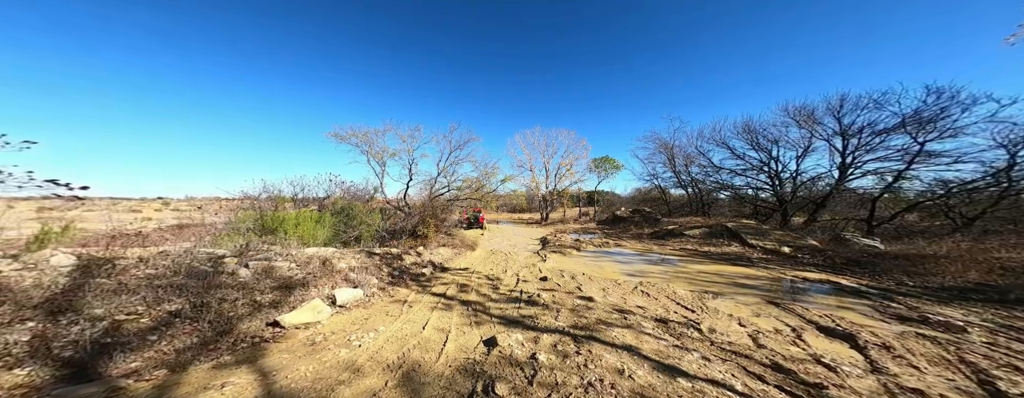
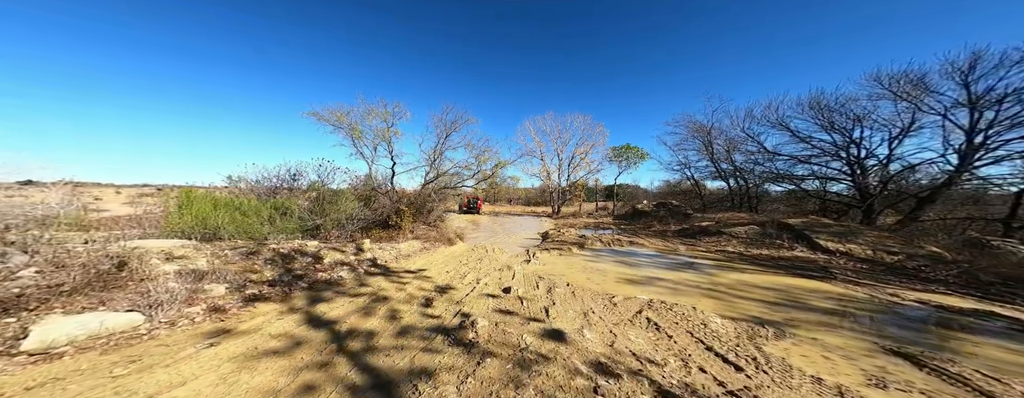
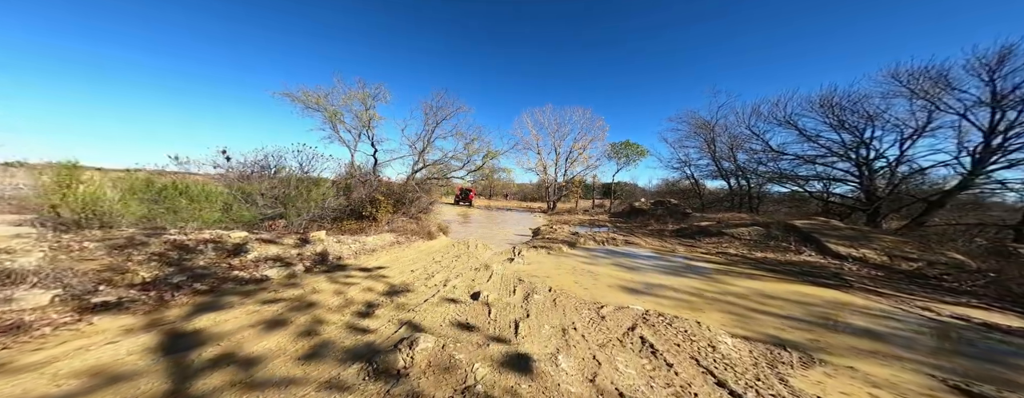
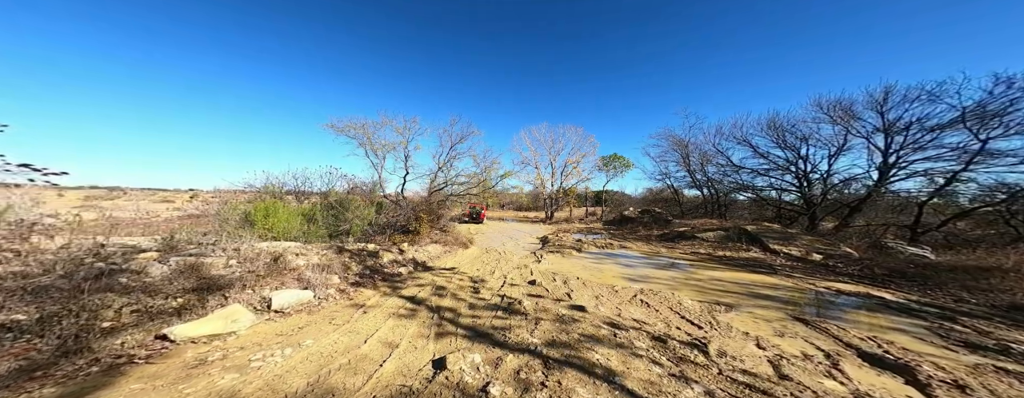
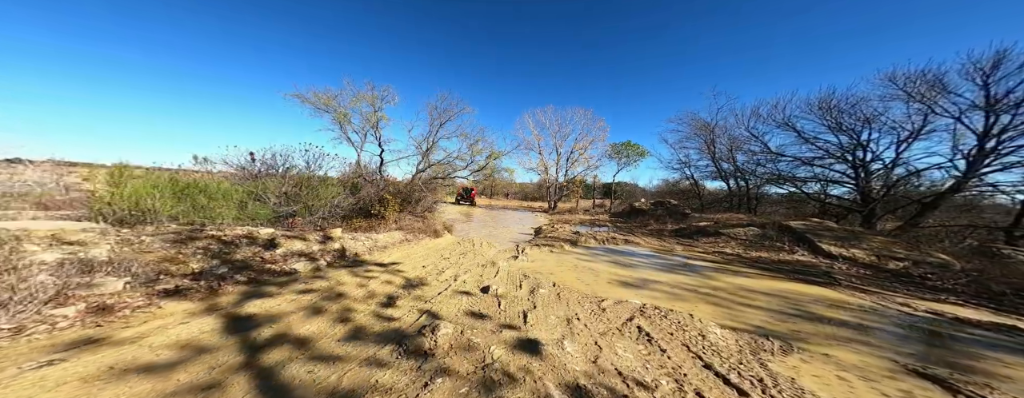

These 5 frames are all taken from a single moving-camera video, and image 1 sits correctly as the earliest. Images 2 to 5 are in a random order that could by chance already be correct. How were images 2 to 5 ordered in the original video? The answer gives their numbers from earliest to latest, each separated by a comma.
4, 2, 5, 3
